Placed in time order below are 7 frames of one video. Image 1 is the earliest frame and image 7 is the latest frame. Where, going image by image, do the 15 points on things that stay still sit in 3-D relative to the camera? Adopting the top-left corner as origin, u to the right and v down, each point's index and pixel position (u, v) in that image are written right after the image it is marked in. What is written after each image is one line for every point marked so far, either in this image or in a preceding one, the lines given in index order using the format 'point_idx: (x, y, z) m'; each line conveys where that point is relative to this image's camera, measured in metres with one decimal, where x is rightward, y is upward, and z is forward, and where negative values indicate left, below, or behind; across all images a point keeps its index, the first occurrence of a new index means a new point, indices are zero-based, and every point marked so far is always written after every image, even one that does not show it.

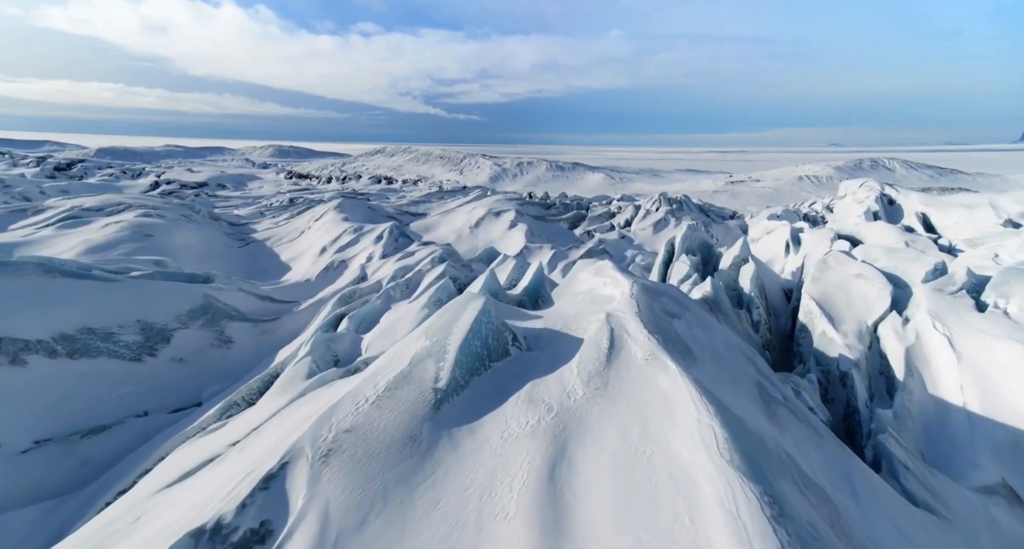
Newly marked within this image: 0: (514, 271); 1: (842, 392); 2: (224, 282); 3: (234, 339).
0: (0.0, +0.1, +10.5) m
1: (+5.6, -2.0, +7.8) m
2: (-8.7, -0.2, +13.9) m
3: (-6.7, -1.6, +11.0) m
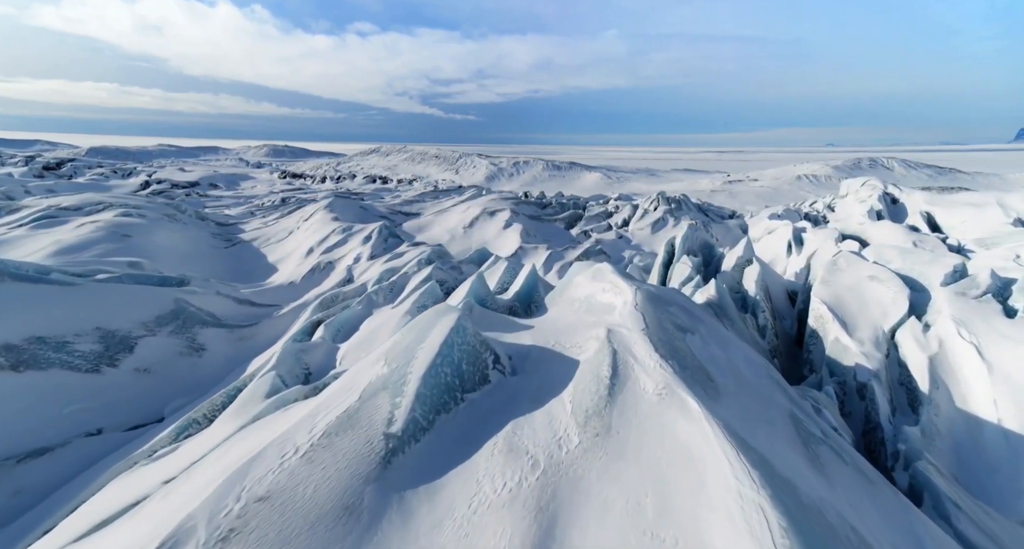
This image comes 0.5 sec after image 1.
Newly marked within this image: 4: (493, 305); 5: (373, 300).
0: (-0.1, 0.0, +9.8) m
1: (+5.5, -2.0, +7.2) m
2: (-8.9, -0.3, +13.2) m
3: (-6.8, -1.6, +10.3) m
4: (-0.3, -0.5, +7.5) m
5: (-2.9, -0.5, +9.5) m
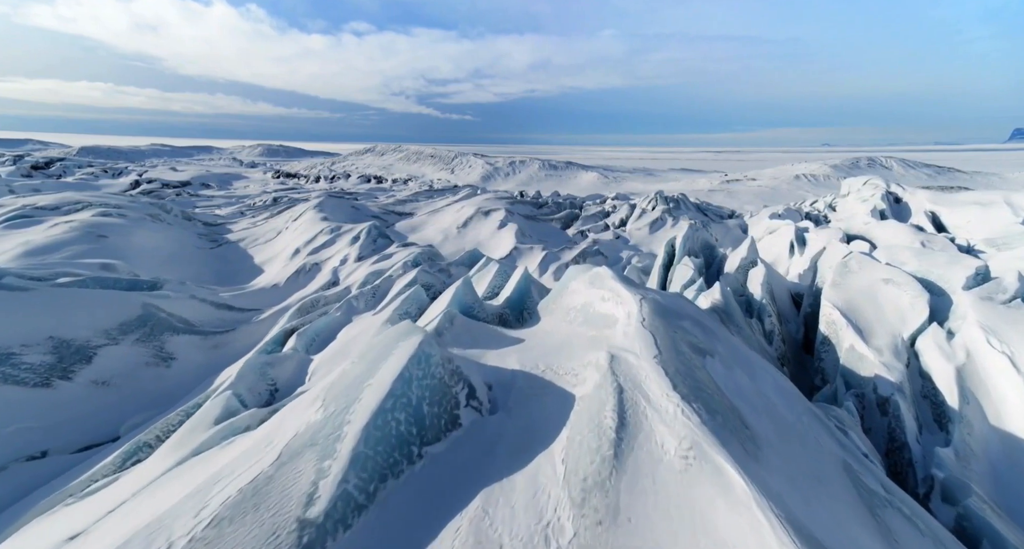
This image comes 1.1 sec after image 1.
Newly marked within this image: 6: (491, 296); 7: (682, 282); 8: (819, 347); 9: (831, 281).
0: (-0.3, -0.1, +9.1) m
1: (+5.3, -2.1, +6.6) m
2: (-9.1, -0.4, +12.5) m
3: (-7.0, -1.7, +9.6) m
4: (-0.5, -0.6, +6.9) m
5: (-3.0, -0.6, +8.8) m
6: (-0.4, -0.4, +8.8) m
7: (+4.4, -0.2, +12.1) m
8: (+6.1, -1.4, +9.3) m
9: (+6.9, -0.1, +10.0) m
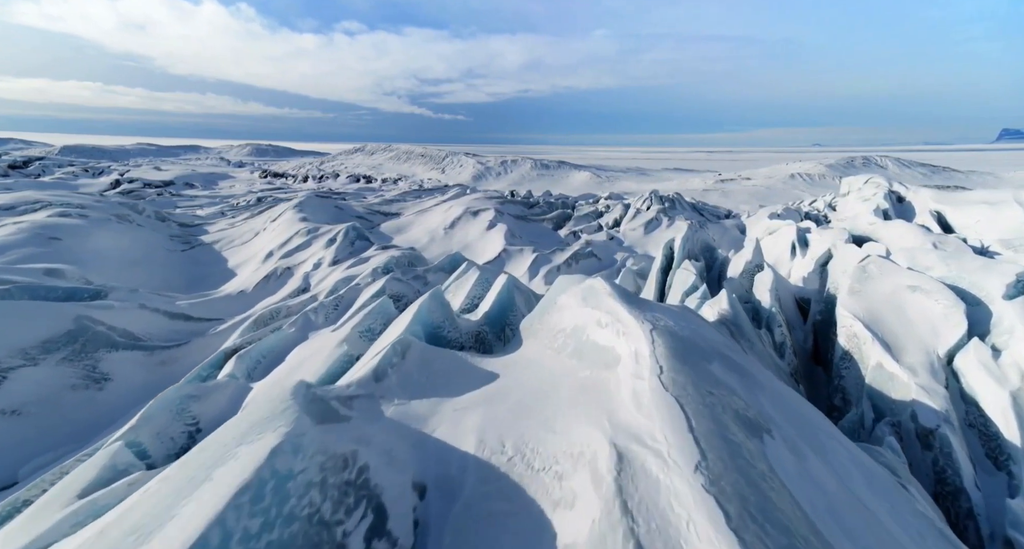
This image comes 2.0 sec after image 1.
0: (-0.6, -0.2, +8.0) m
1: (+5.1, -2.2, +5.6) m
2: (-9.4, -0.5, +11.3) m
3: (-7.3, -1.9, +8.4) m
4: (-0.8, -0.7, +5.8) m
5: (-3.3, -0.8, +7.7) m
6: (-0.7, -0.6, +7.7) m
7: (+4.1, -0.3, +11.0) m
8: (+5.8, -1.6, +8.3) m
9: (+6.6, -0.3, +9.1) m
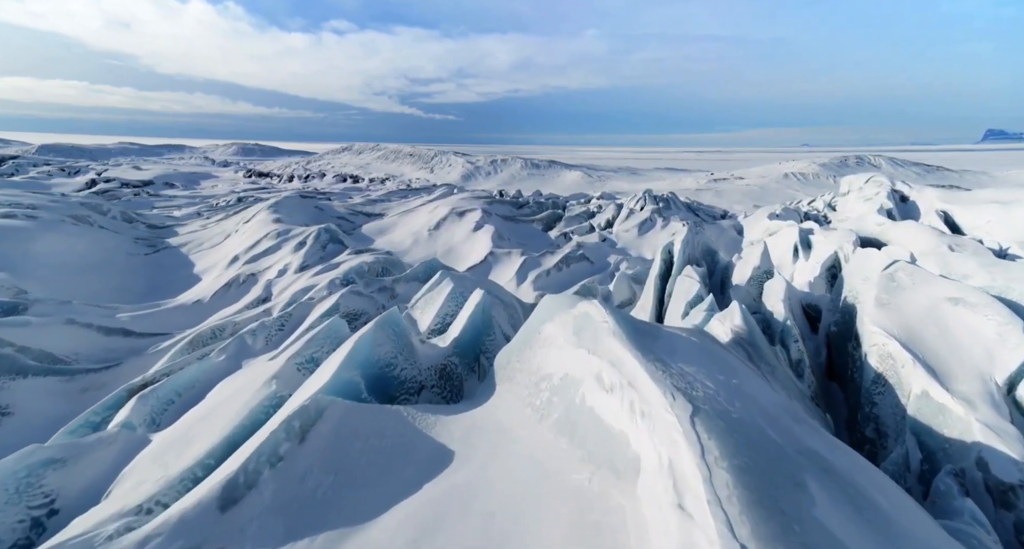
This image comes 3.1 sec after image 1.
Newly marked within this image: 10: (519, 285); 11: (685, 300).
0: (-0.9, -0.4, +6.8) m
1: (+4.8, -2.4, +4.4) m
2: (-9.8, -0.8, +9.8) m
3: (-7.6, -2.1, +7.1) m
4: (-1.0, -0.9, +4.5) m
5: (-3.6, -1.0, +6.4) m
6: (-1.0, -0.7, +6.4) m
7: (+3.7, -0.5, +9.9) m
8: (+5.5, -1.7, +7.2) m
9: (+6.3, -0.4, +7.9) m
10: (+0.3, -0.4, +17.1) m
11: (+3.6, -0.5, +9.7) m
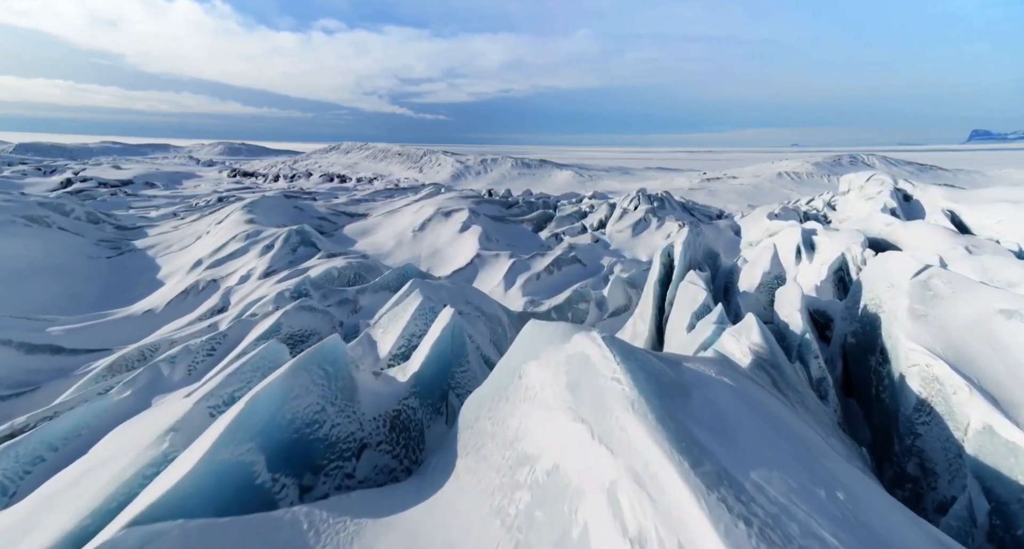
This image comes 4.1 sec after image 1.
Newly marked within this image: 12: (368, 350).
0: (-1.2, -0.5, +5.6) m
1: (+4.6, -2.5, +3.4) m
2: (-10.1, -0.9, +8.5) m
3: (-7.9, -2.2, +5.8) m
4: (-1.2, -1.0, +3.4) m
5: (-3.9, -1.1, +5.2) m
6: (-1.2, -0.9, +5.3) m
7: (+3.4, -0.6, +8.8) m
8: (+5.3, -1.9, +6.1) m
9: (+6.0, -0.5, +6.9) m
10: (-0.2, -0.5, +16.0) m
11: (+3.3, -0.7, +8.7) m
12: (-1.7, -0.9, +5.4) m
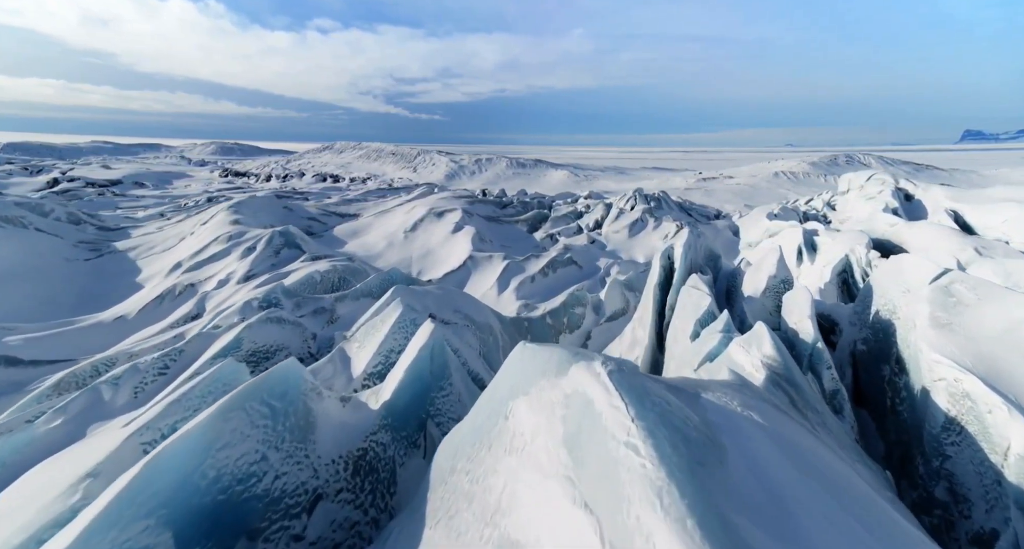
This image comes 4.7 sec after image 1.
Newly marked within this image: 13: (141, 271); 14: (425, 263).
0: (-1.3, -0.6, +5.1) m
1: (+4.5, -2.6, +2.9) m
2: (-10.2, -1.0, +7.9) m
3: (-8.0, -2.3, +5.2) m
4: (-1.3, -1.1, +2.8) m
5: (-4.0, -1.2, +4.6) m
6: (-1.4, -1.0, +4.7) m
7: (+3.3, -0.7, +8.3) m
8: (+5.2, -1.9, +5.6) m
9: (+5.9, -0.6, +6.4) m
10: (-0.4, -0.6, +15.5) m
11: (+3.2, -0.8, +8.1) m
12: (-1.8, -1.0, +4.8) m
13: (-14.7, +0.2, +18.3) m
14: (-3.7, +0.5, +19.8) m
